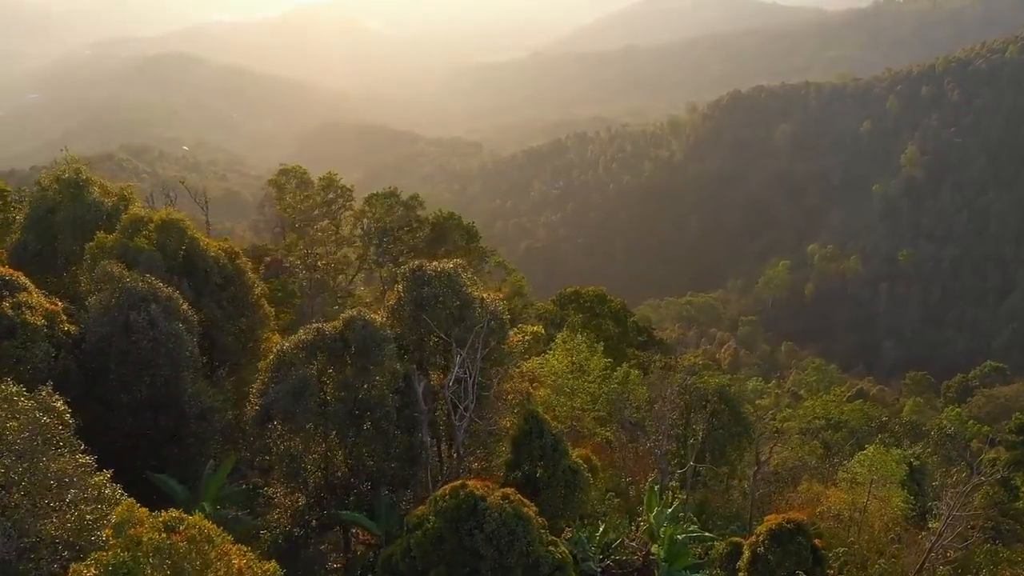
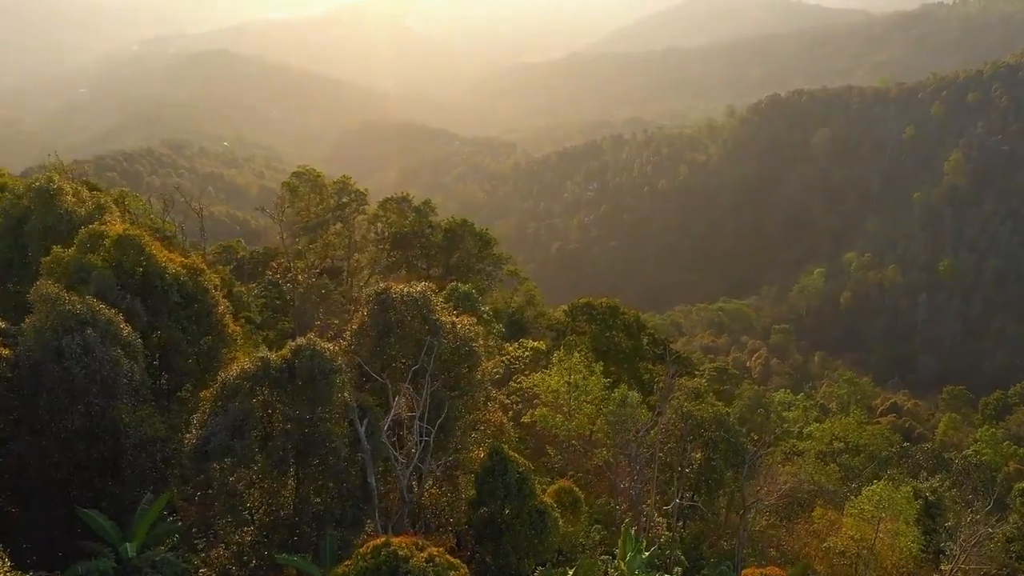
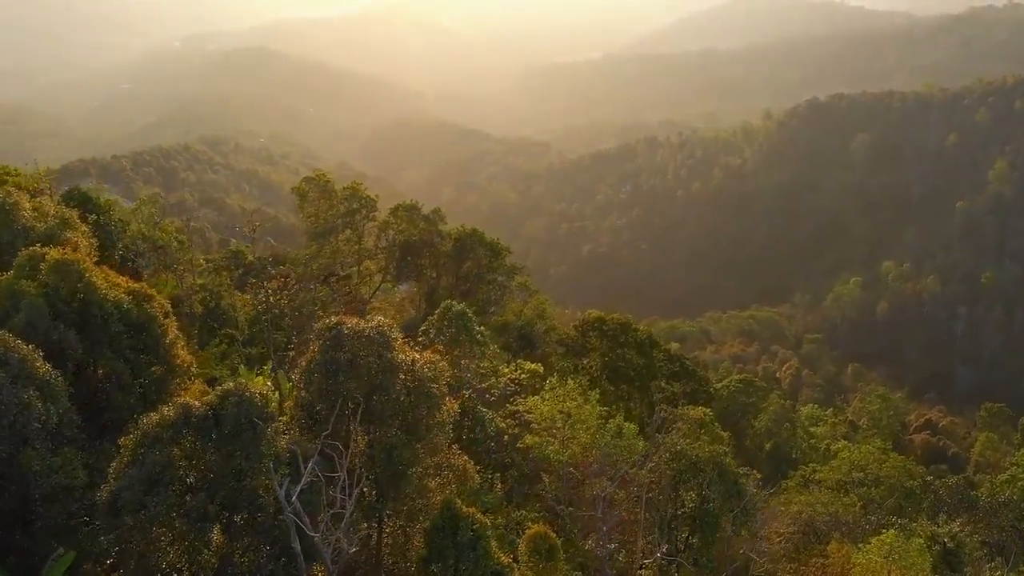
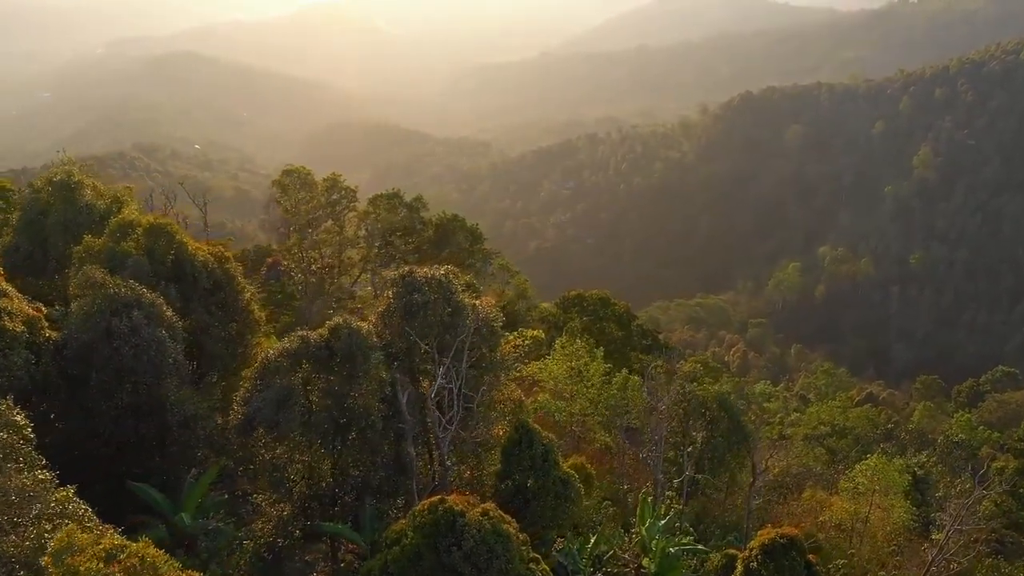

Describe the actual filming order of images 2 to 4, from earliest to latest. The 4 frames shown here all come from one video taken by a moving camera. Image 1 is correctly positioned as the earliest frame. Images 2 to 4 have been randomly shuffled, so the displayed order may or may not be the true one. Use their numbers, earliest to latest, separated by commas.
4, 2, 3
